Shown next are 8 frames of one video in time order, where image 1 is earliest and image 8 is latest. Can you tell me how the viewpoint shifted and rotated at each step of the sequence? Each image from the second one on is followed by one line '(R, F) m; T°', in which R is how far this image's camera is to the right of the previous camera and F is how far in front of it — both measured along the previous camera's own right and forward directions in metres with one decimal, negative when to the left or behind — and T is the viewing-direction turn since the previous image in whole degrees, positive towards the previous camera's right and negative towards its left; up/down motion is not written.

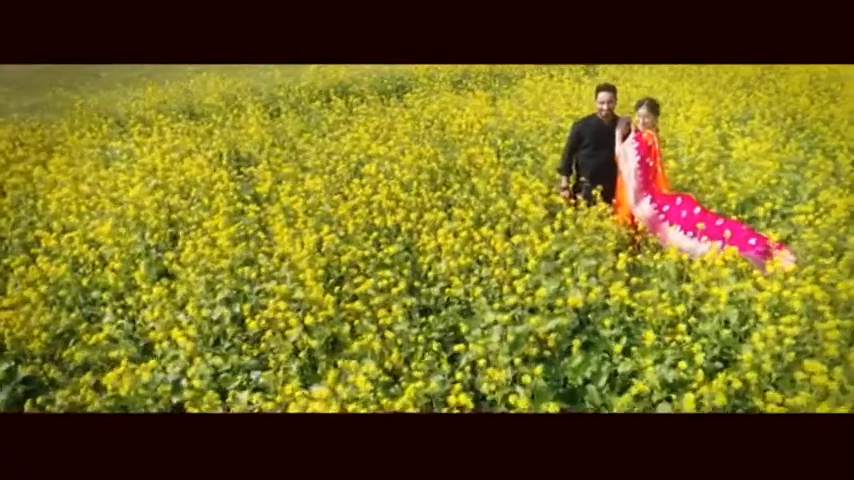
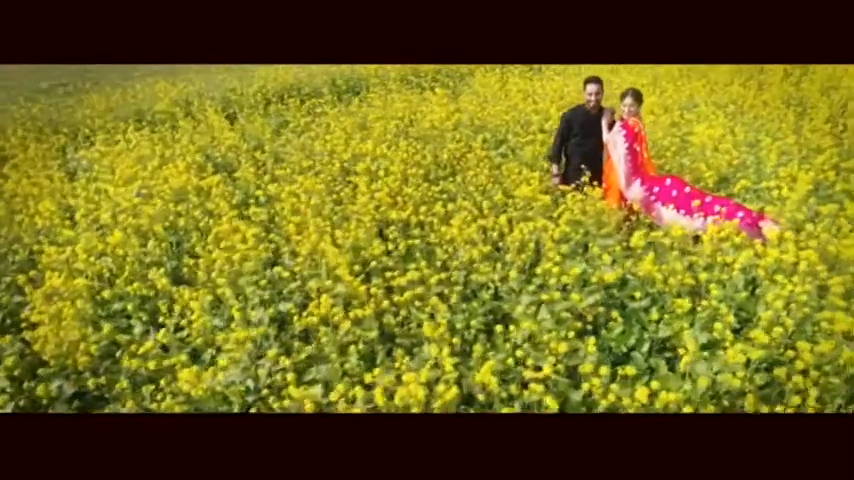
(+1.6, +0.6) m; -20°
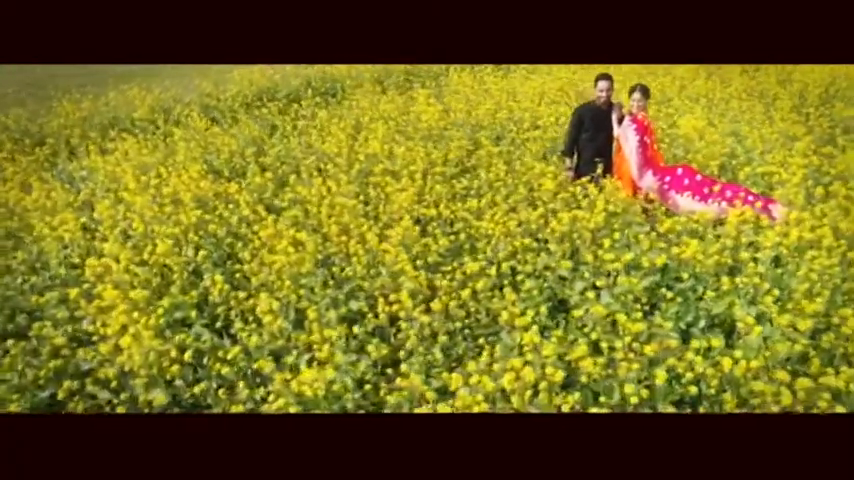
(-0.3, 0.0) m; +5°
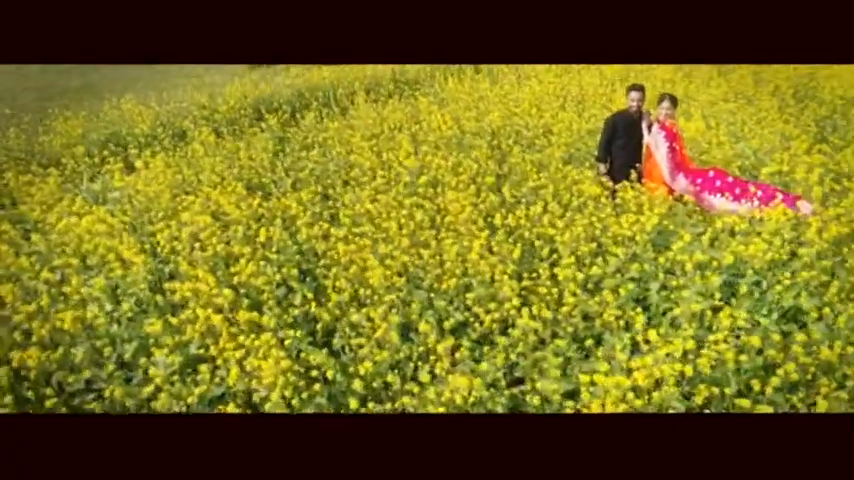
(-0.4, -0.1) m; +5°
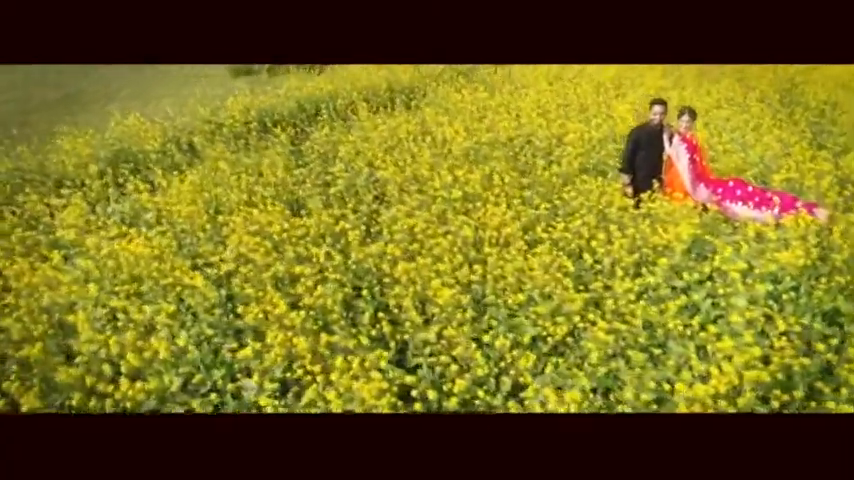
(-0.3, -0.1) m; +3°
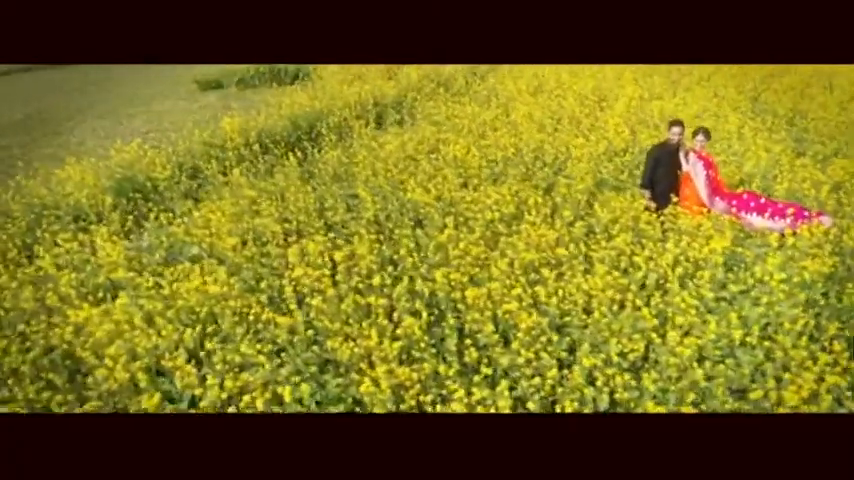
(-0.4, -0.1) m; +5°
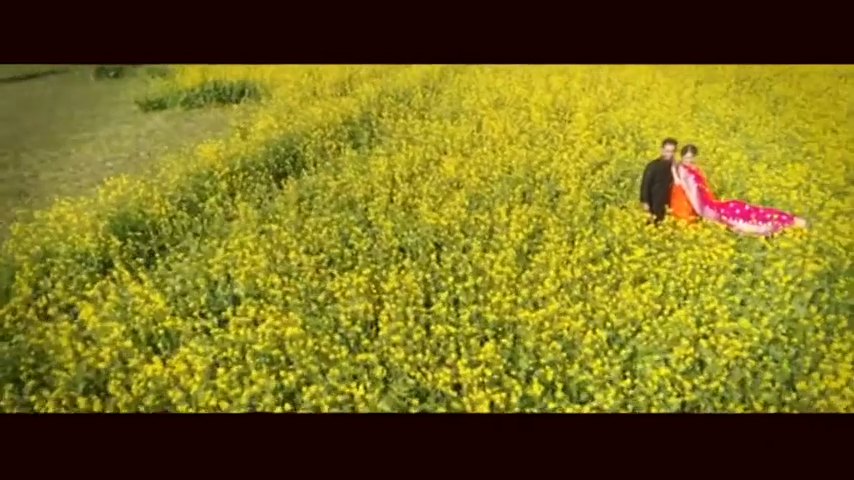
(-0.5, -0.1) m; +8°
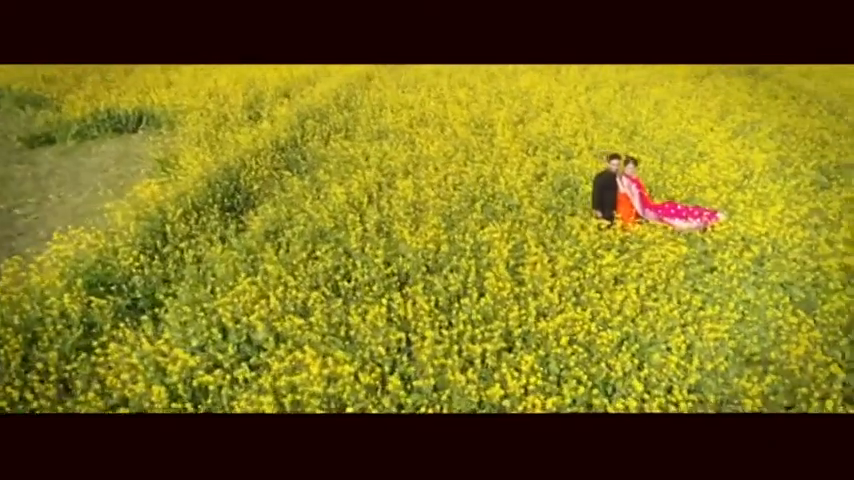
(-0.6, -0.1) m; +12°
